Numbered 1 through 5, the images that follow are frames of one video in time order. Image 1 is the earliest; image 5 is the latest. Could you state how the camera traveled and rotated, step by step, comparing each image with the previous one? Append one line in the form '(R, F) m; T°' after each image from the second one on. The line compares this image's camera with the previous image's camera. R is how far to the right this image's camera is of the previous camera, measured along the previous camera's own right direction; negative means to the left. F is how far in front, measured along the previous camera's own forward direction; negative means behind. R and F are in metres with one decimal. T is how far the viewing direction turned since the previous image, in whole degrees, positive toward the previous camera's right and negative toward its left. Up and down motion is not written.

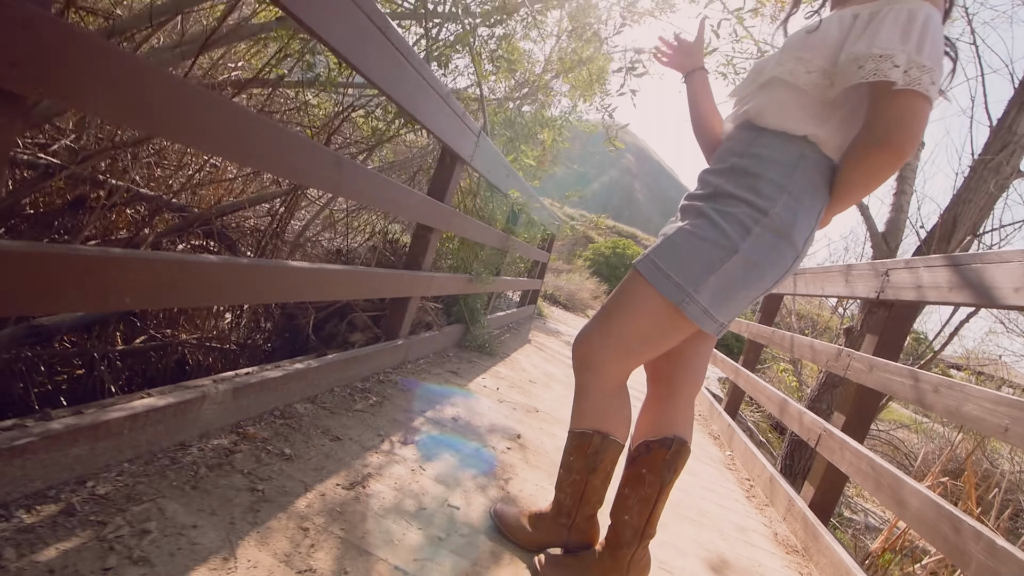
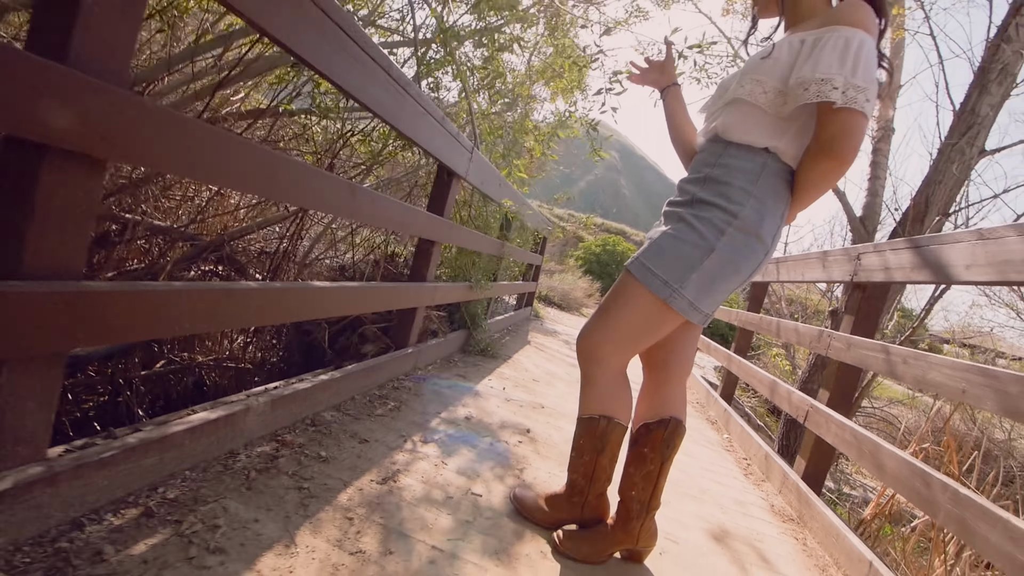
(0.0, -0.1) m; +1°
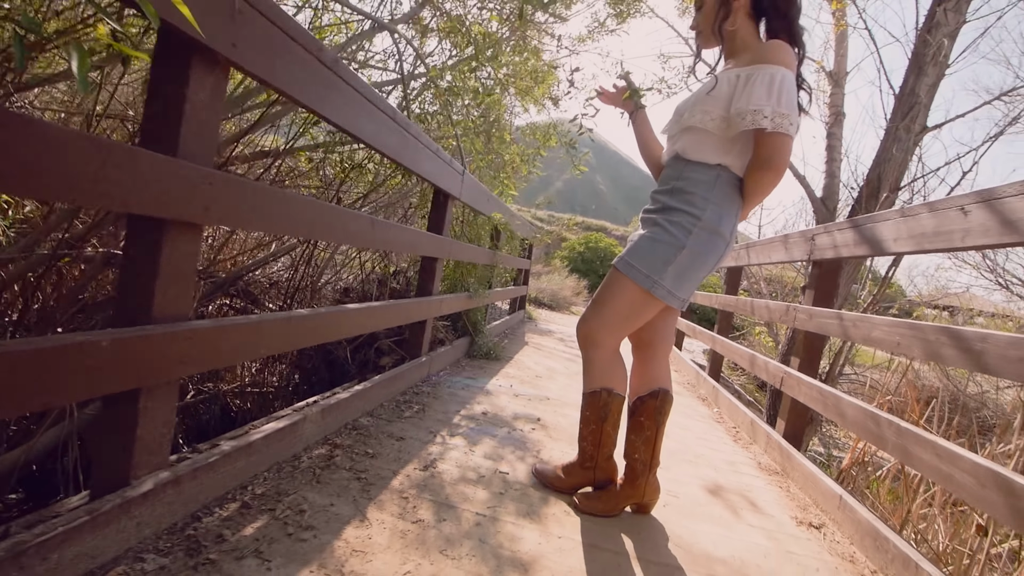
(-0.1, -0.3) m; +1°
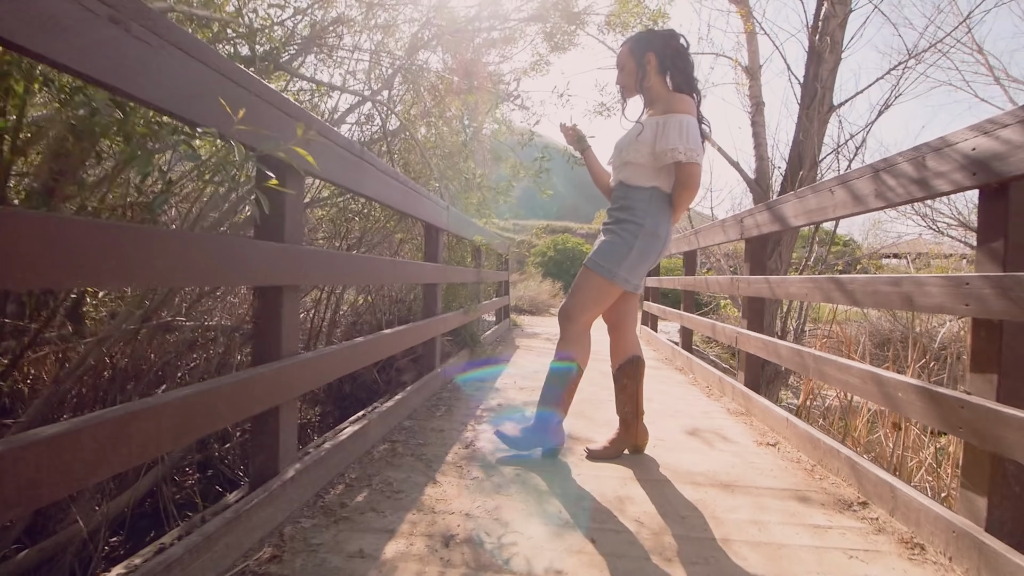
(-0.1, -0.5) m; +3°
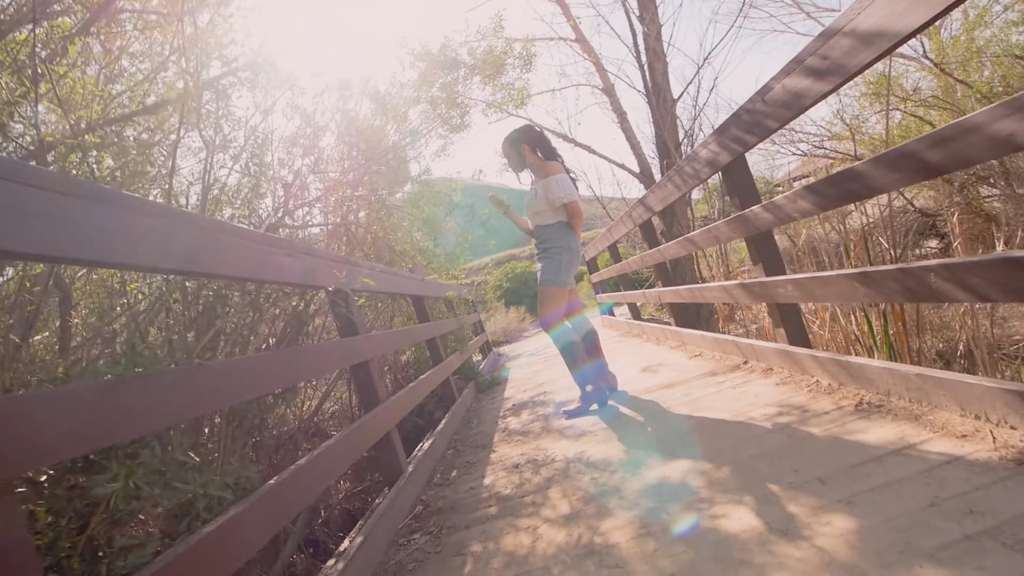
(-0.1, -1.1) m; +5°
